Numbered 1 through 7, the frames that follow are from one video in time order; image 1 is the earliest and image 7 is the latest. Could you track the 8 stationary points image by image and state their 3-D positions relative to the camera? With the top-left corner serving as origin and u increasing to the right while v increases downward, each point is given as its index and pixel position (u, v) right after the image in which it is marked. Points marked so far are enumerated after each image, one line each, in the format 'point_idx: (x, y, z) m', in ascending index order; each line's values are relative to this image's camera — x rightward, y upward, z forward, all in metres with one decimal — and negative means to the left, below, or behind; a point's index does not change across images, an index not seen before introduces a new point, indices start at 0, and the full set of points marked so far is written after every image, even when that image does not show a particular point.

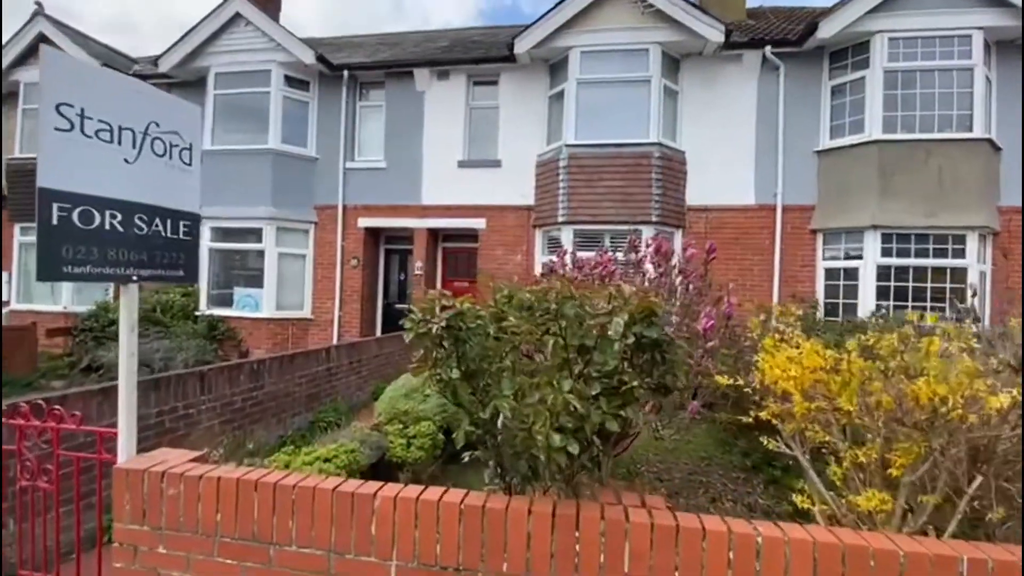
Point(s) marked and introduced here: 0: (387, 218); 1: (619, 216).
0: (-3.3, +1.9, +13.0) m
1: (+2.4, +1.7, +10.9) m
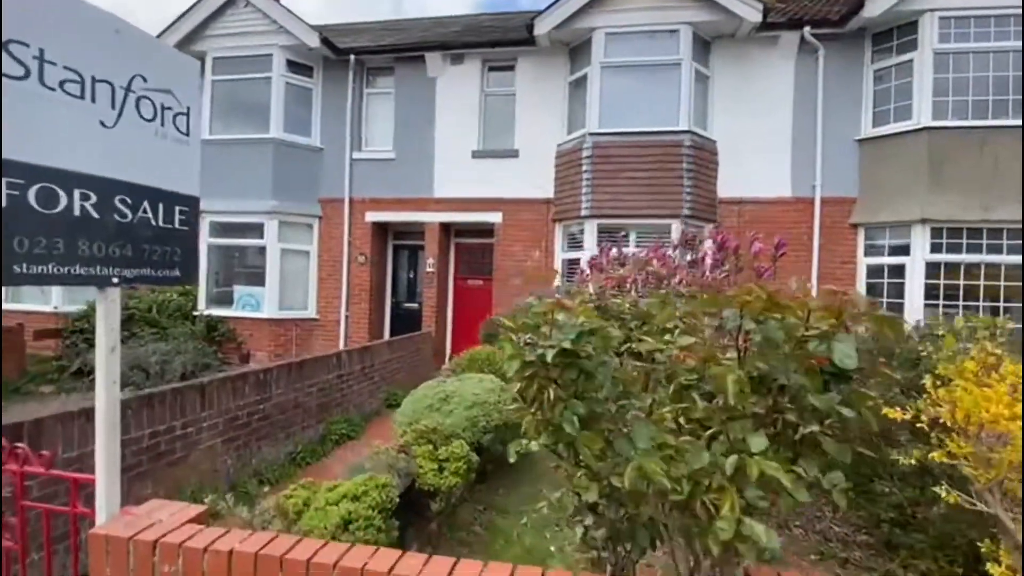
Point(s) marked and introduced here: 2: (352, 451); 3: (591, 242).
0: (-2.9, +2.0, +12.2) m
1: (+2.8, +1.7, +10.2) m
2: (-2.3, -2.4, +6.9) m
3: (+1.7, +1.0, +10.4) m
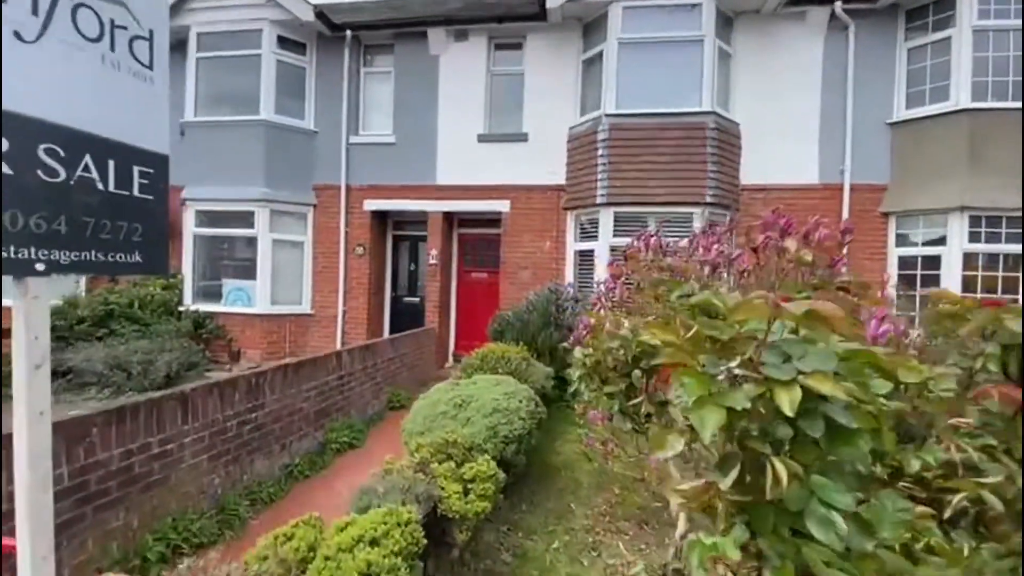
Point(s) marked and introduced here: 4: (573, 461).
0: (-2.7, +2.1, +11.4) m
1: (+3.1, +1.8, +9.5) m
2: (-2.0, -2.3, +6.2) m
3: (+1.9, +1.1, +9.7) m
4: (+0.8, -2.4, +6.7) m
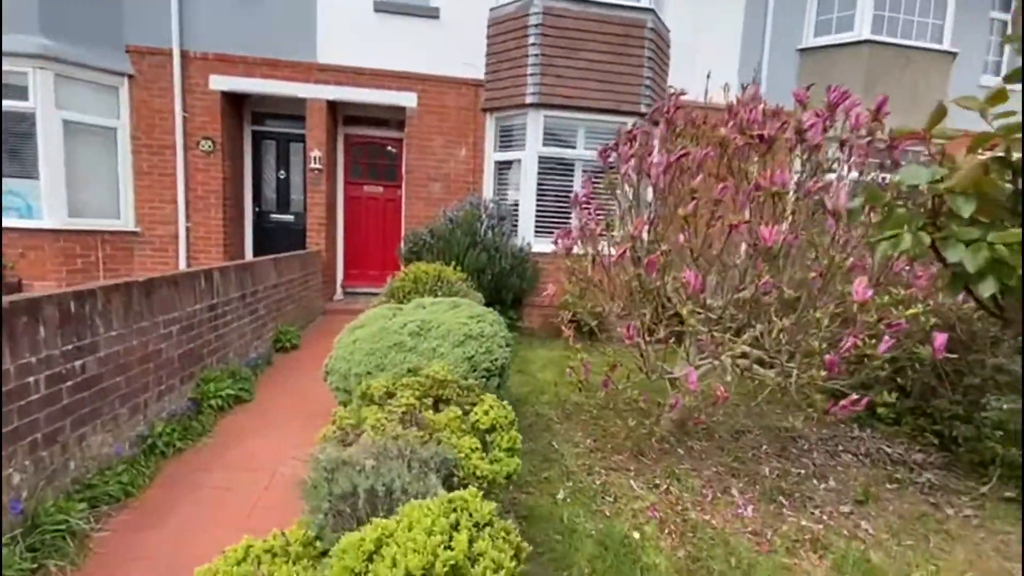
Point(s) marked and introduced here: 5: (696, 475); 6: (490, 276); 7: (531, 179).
0: (-4.5, +3.7, +8.6) m
1: (+1.6, +3.3, +8.5) m
2: (-2.3, -1.3, +4.3) m
3: (+0.4, +2.6, +8.5) m
4: (+0.2, -1.3, +5.7) m
5: (+1.6, -1.6, +4.2) m
6: (-0.4, +0.2, +7.9) m
7: (+0.3, +2.0, +8.6) m
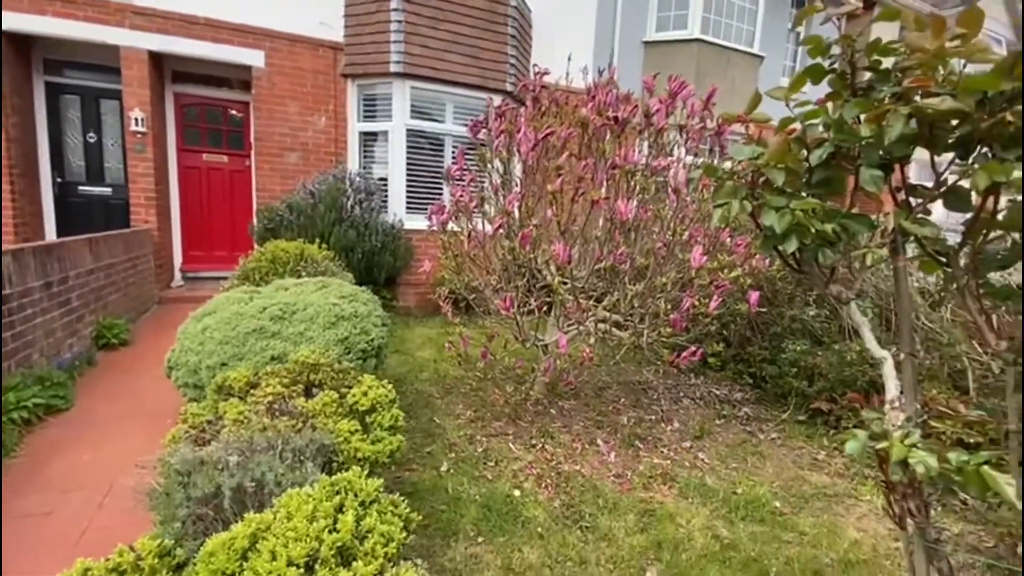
0: (-6.7, +3.9, +7.0) m
1: (-0.8, +3.8, +8.5) m
2: (-3.3, -1.1, +3.6) m
3: (-1.9, +3.0, +8.1) m
4: (-1.2, -1.0, +5.6) m
5: (+0.5, -1.4, +4.5) m
6: (-2.4, +0.5, +7.6) m
7: (-2.0, +2.4, +8.3) m
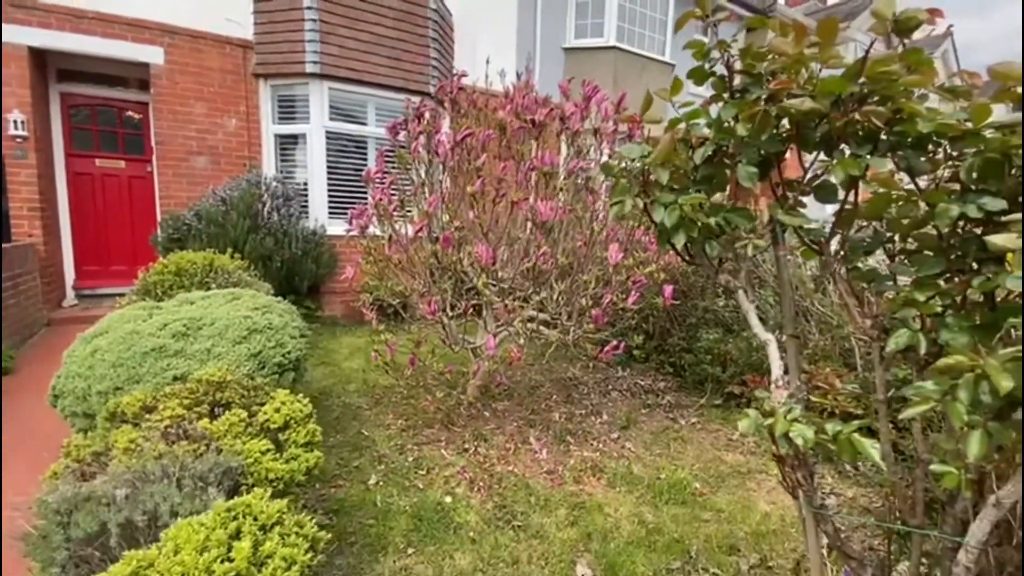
0: (-7.8, +3.6, +6.0) m
1: (-2.1, +3.7, +8.3) m
2: (-3.8, -1.3, +3.2) m
3: (-3.2, +2.9, +7.8) m
4: (-2.0, -1.1, +5.4) m
5: (-0.1, -1.4, +4.5) m
6: (-3.5, +0.4, +7.2) m
7: (-3.2, +2.2, +7.9) m
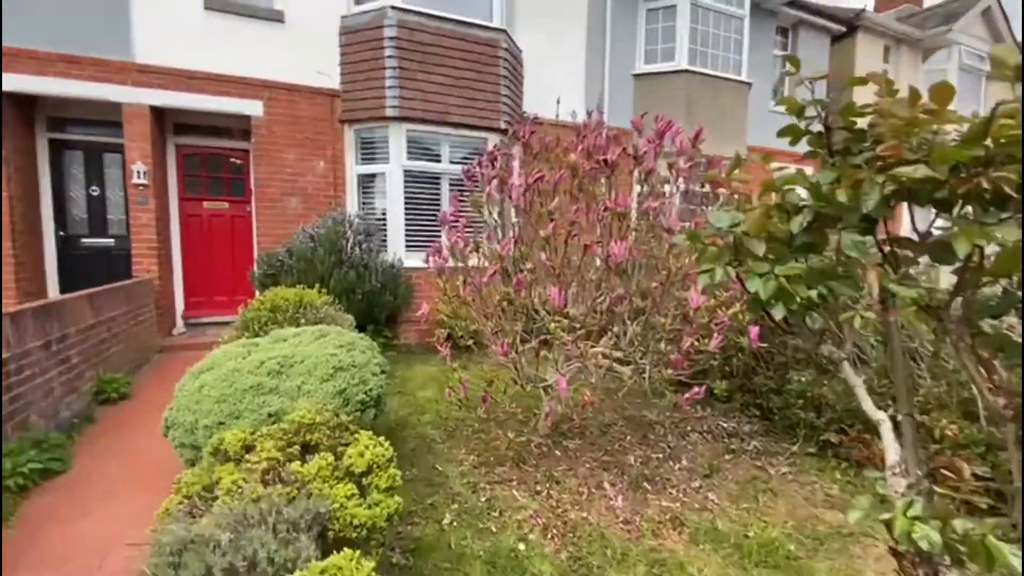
0: (-6.8, +3.1, +7.2) m
1: (-0.9, +3.1, +8.7) m
2: (-3.3, -1.6, +3.6) m
3: (-2.0, +2.3, +8.3) m
4: (-1.2, -1.5, +5.5) m
5: (+0.6, -1.7, +4.4) m
6: (-2.4, -0.1, +7.6) m
7: (-2.0, +1.7, +8.4) m
